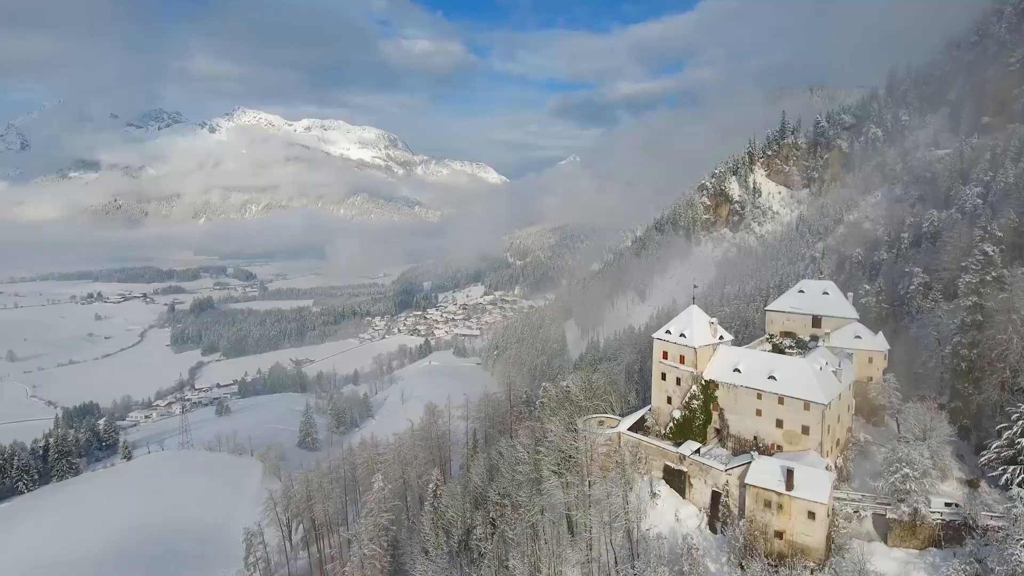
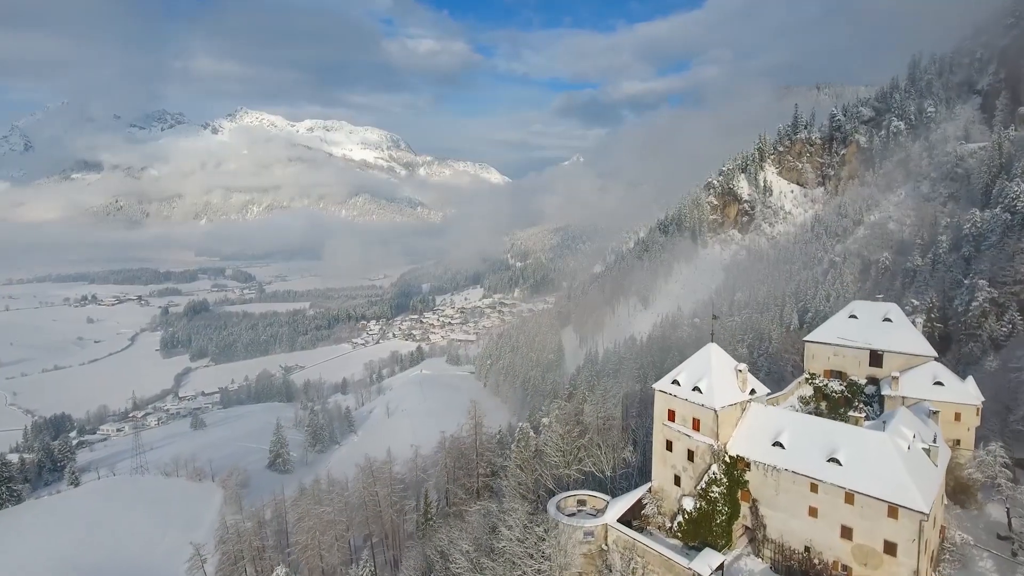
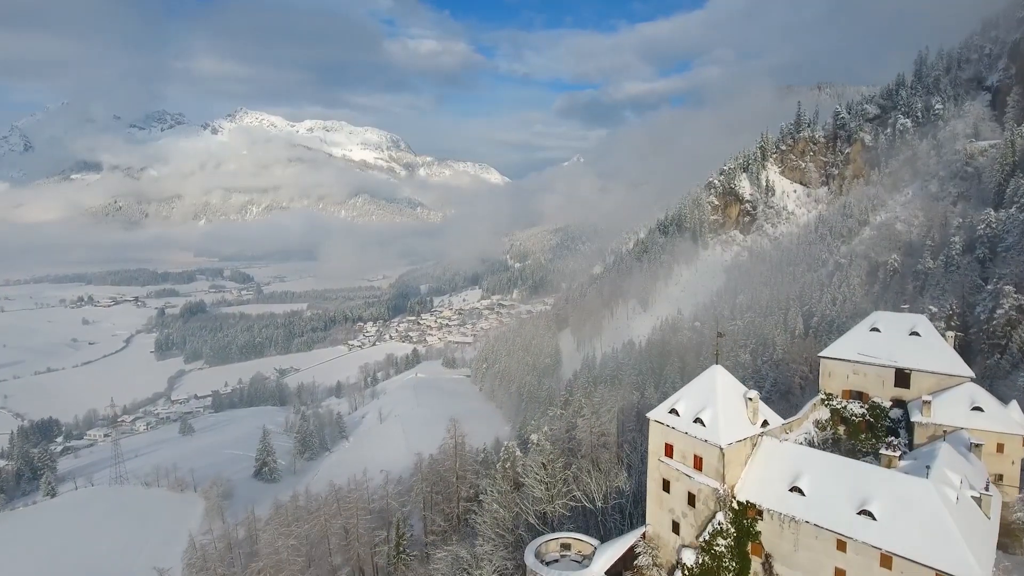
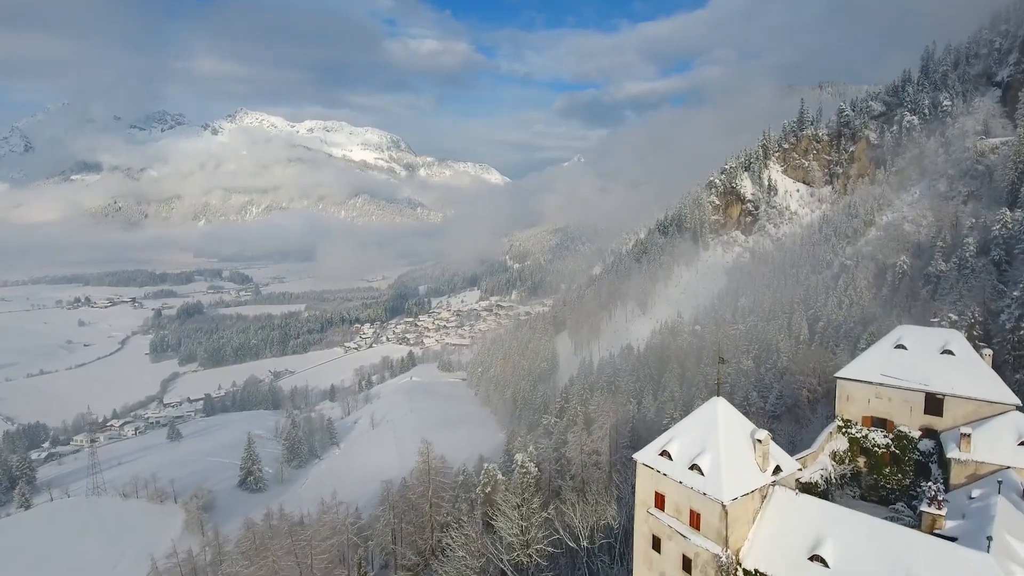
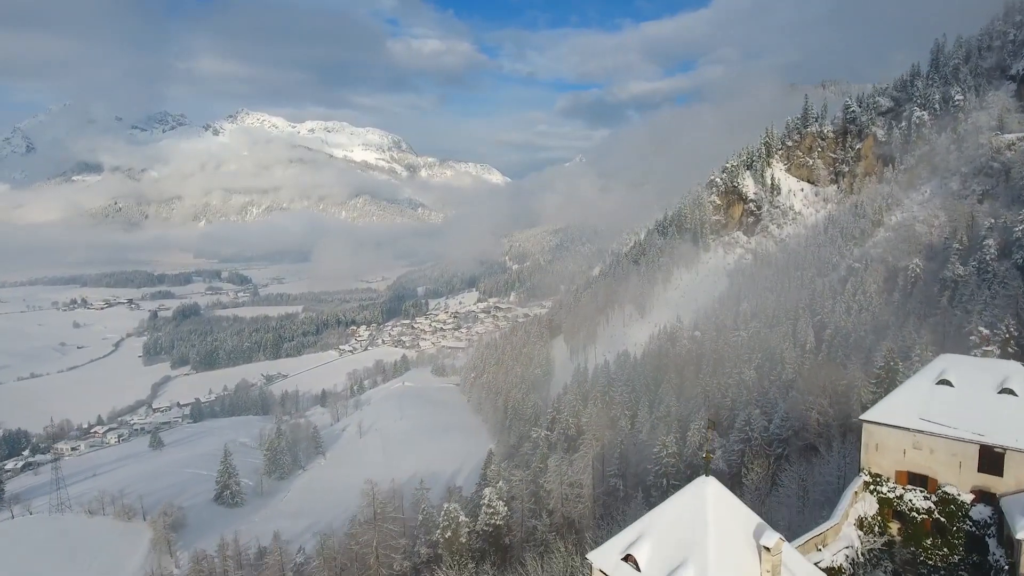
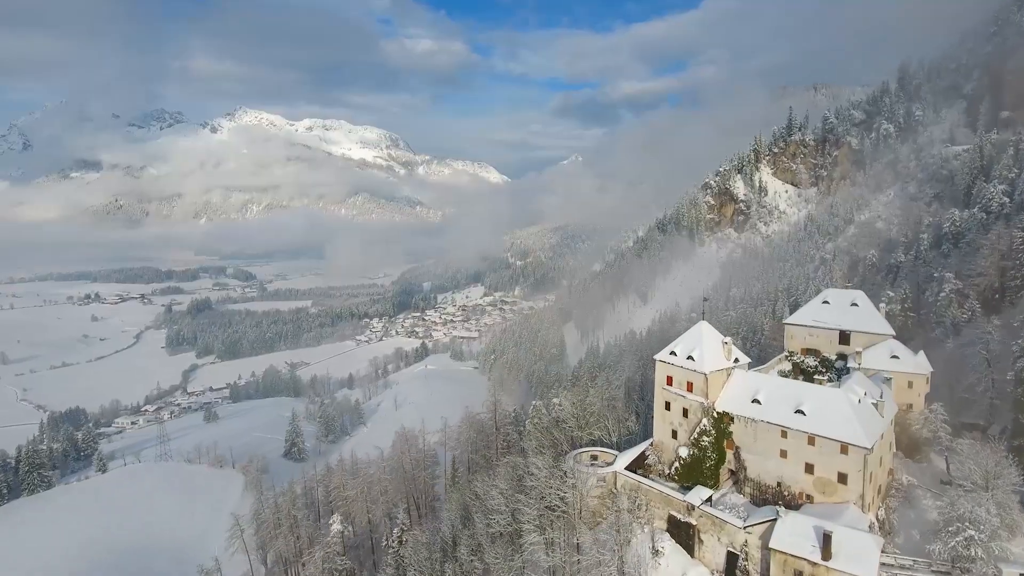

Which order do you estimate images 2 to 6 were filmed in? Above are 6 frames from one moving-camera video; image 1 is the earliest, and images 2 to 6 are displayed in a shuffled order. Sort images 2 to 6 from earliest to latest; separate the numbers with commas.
6, 2, 3, 4, 5
